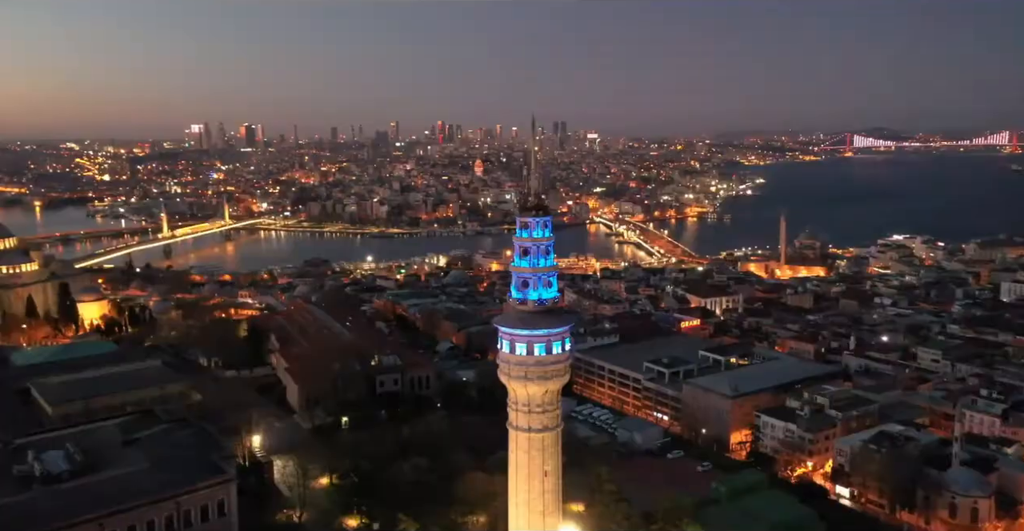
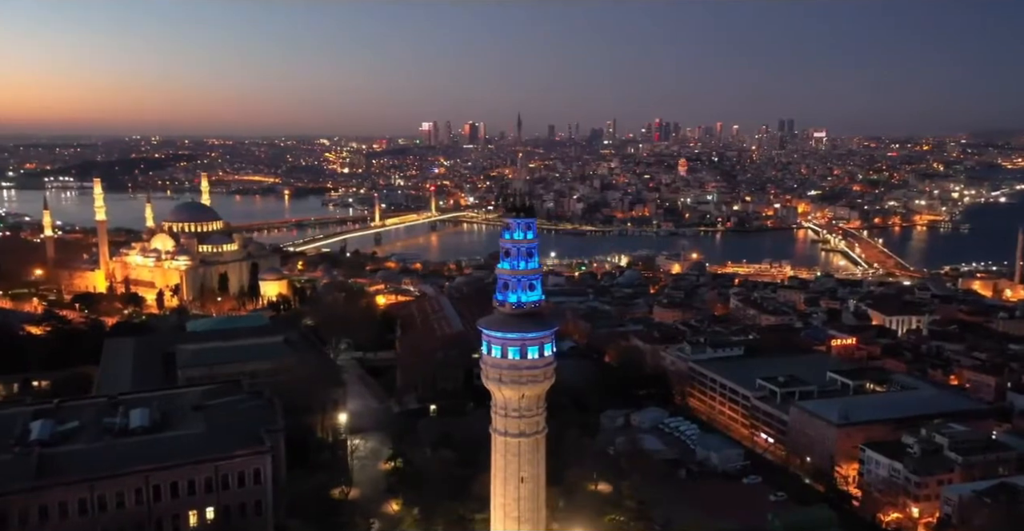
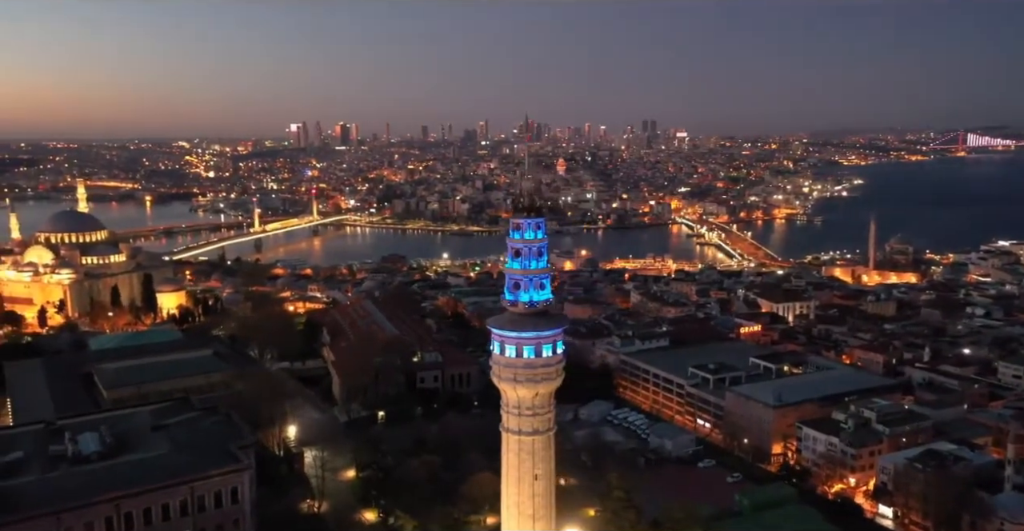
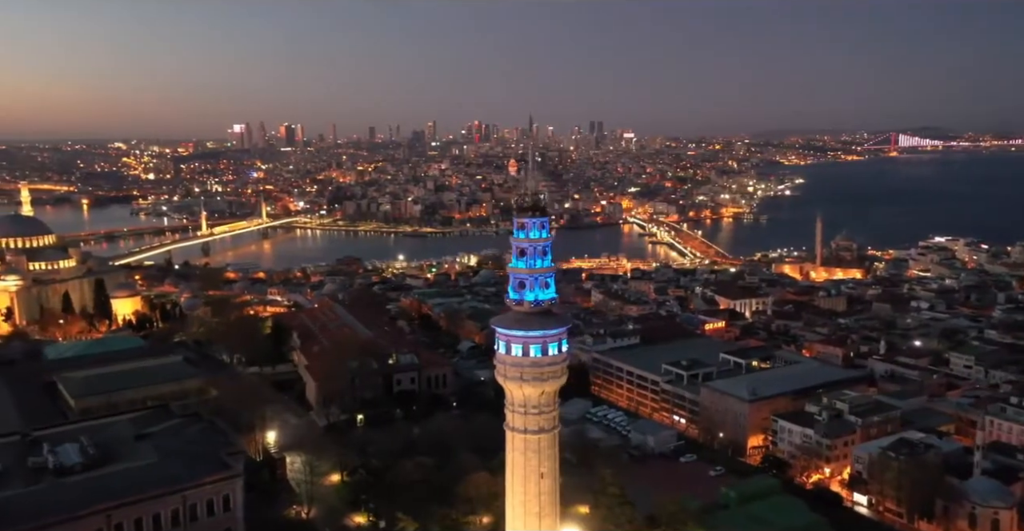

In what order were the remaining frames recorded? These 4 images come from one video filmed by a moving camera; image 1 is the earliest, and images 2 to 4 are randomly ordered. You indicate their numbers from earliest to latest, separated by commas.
4, 3, 2
